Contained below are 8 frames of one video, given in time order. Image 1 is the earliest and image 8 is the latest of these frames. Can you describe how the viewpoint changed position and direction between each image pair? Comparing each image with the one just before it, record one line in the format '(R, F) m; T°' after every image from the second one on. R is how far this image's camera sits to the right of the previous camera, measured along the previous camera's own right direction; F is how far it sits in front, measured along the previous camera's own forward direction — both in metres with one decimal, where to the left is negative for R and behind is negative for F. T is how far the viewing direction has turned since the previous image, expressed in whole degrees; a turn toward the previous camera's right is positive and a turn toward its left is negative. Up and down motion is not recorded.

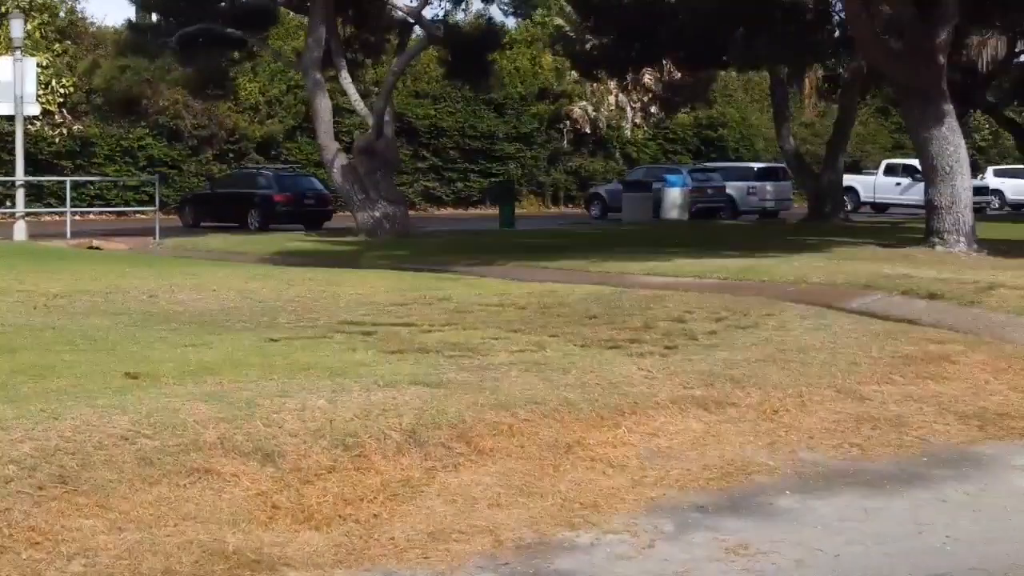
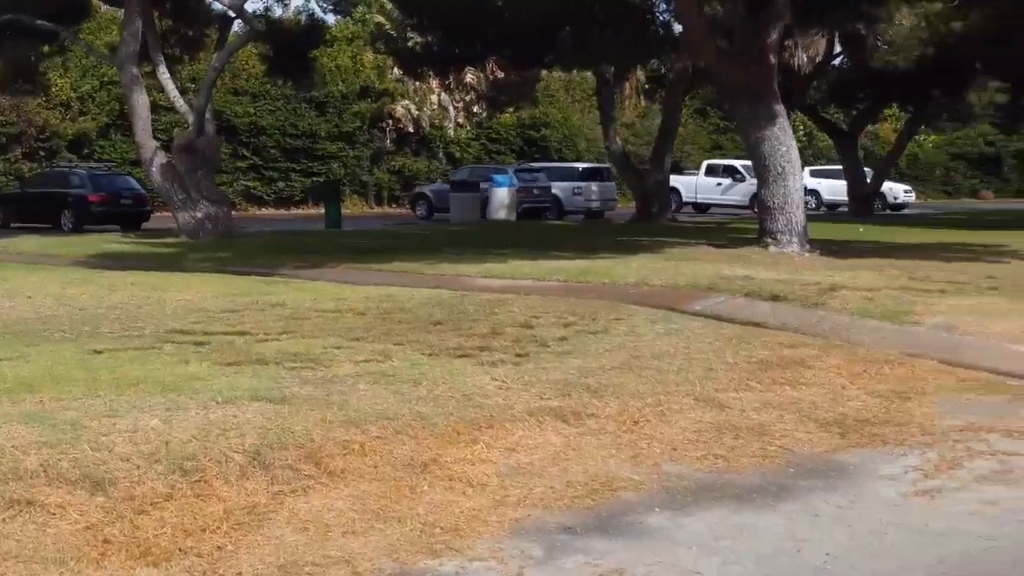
(-0.1, +0.4) m; +8°
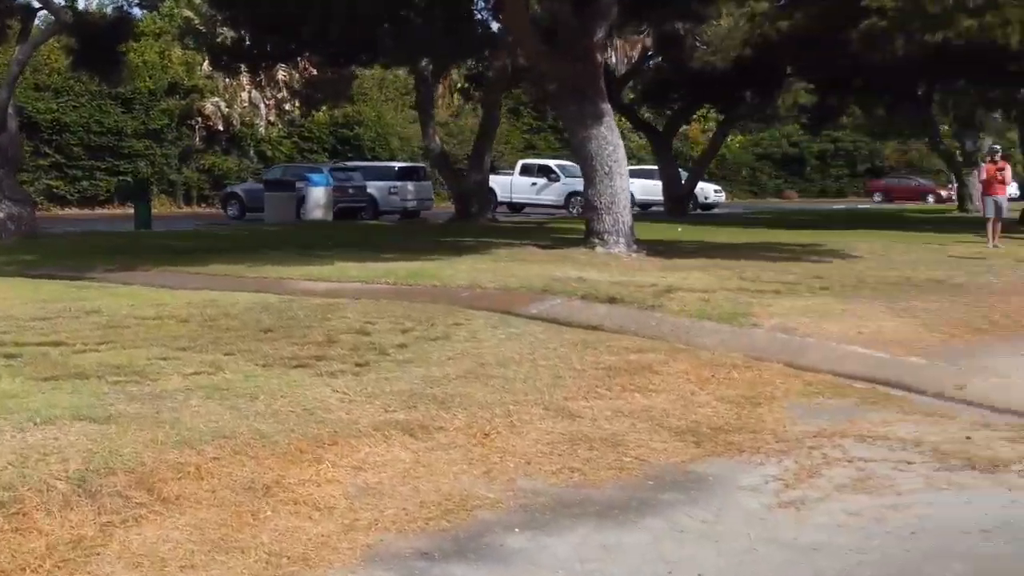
(-0.1, +0.3) m; +9°
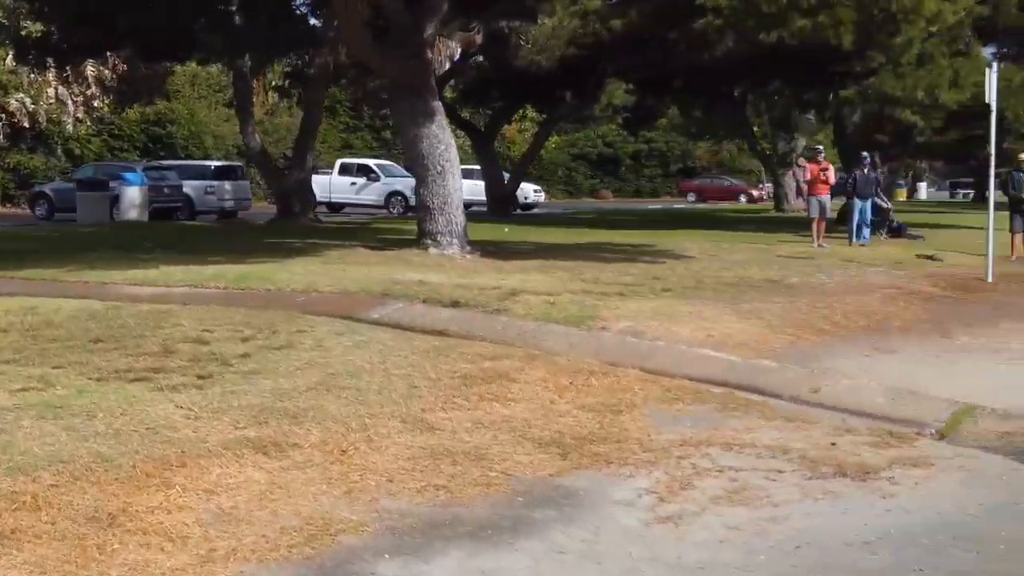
(-0.2, +0.3) m; +9°
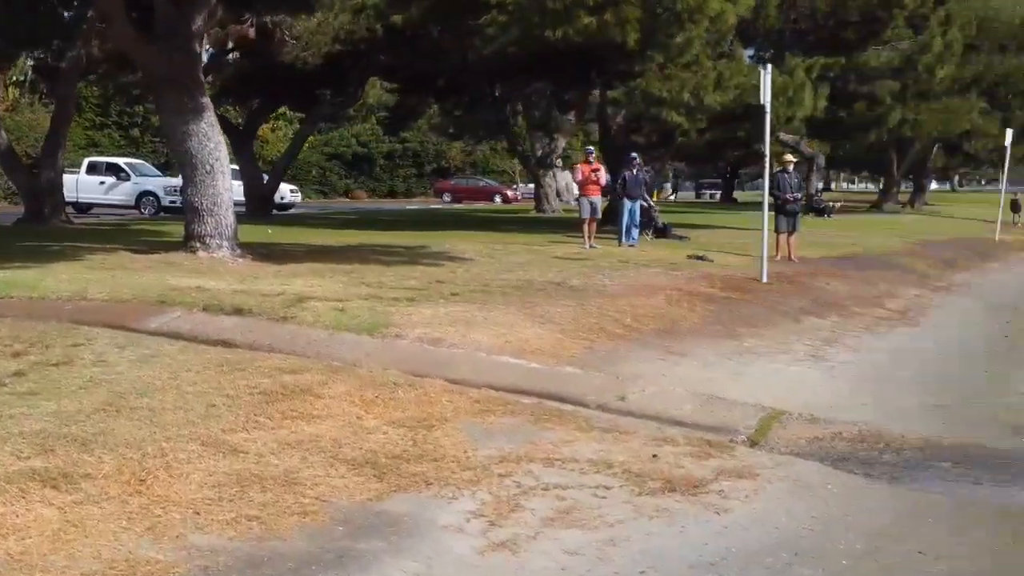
(-0.3, +0.3) m; +12°
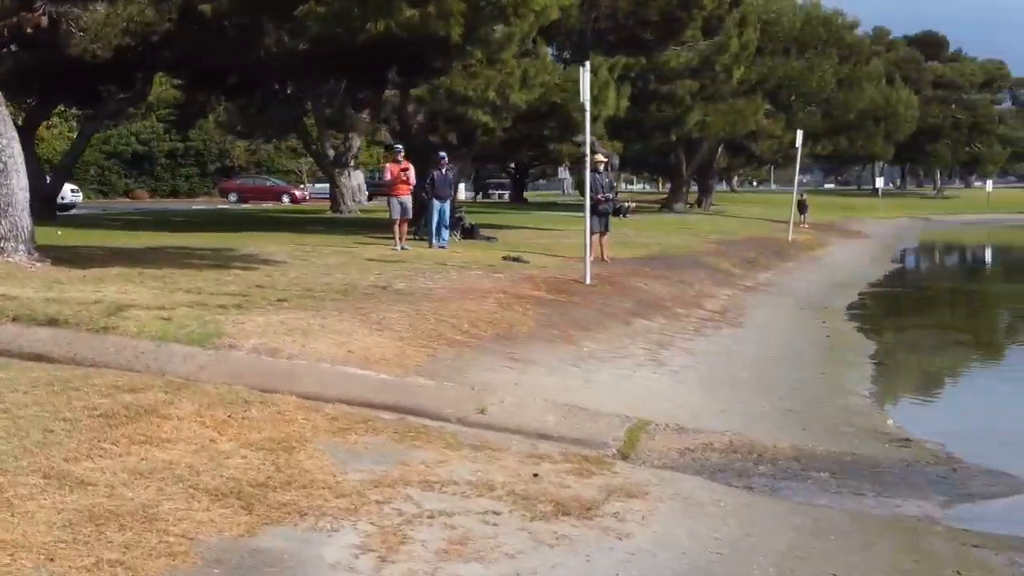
(-0.5, +0.5) m; +11°
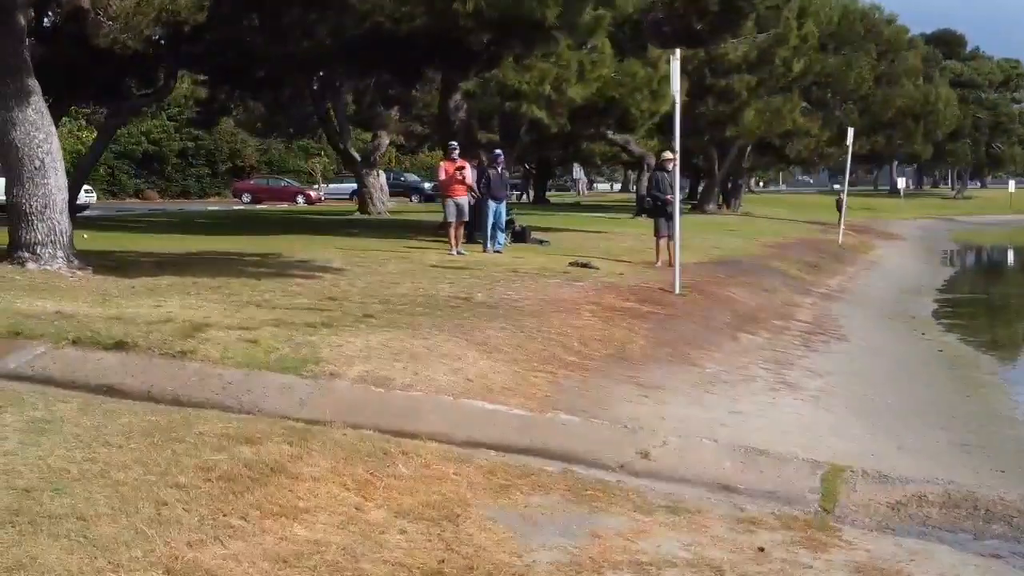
(-1.0, +1.4) m; 0°
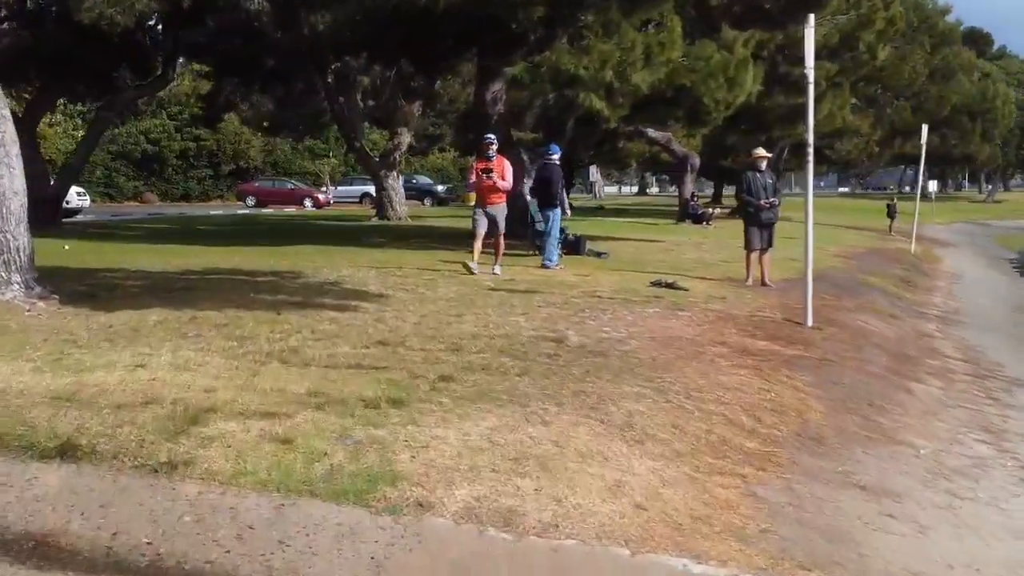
(-0.8, +3.1) m; 0°
